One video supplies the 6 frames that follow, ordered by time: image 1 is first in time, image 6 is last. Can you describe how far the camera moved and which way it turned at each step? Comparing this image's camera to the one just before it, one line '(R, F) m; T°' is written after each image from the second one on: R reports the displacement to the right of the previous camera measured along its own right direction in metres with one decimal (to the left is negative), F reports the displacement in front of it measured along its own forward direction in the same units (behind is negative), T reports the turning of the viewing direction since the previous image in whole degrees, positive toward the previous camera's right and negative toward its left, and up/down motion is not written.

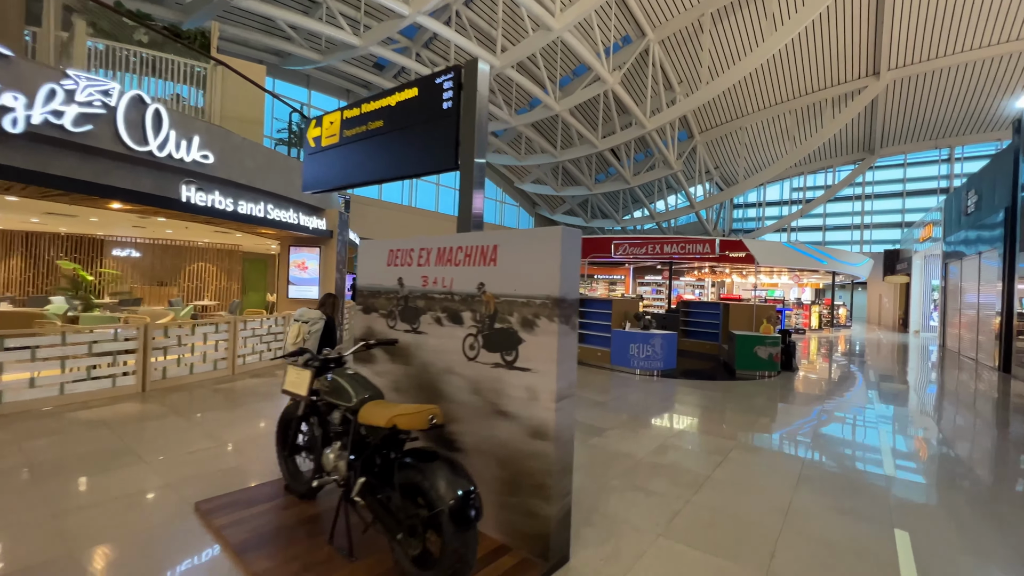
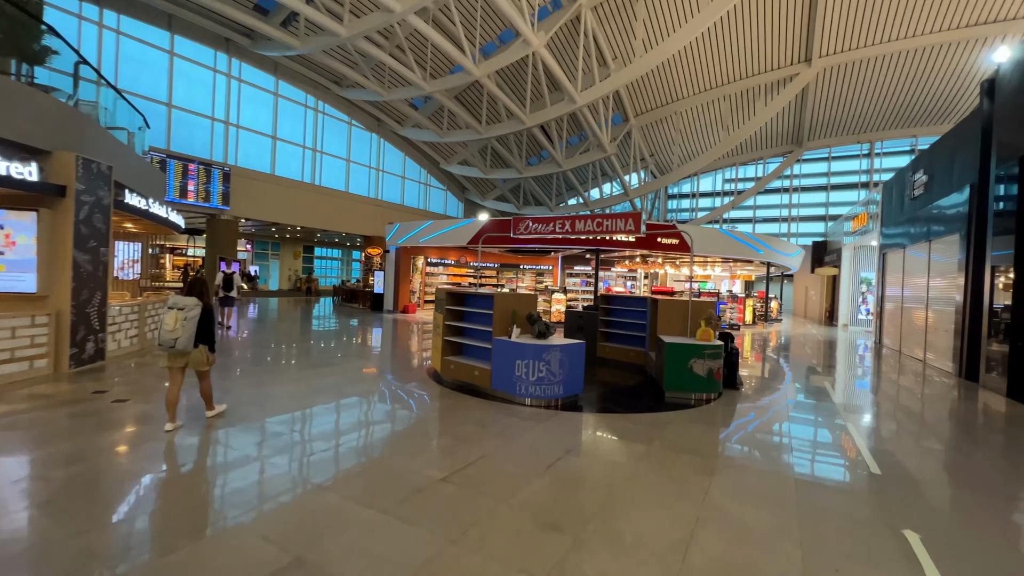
(+1.2, +2.3) m; +7°
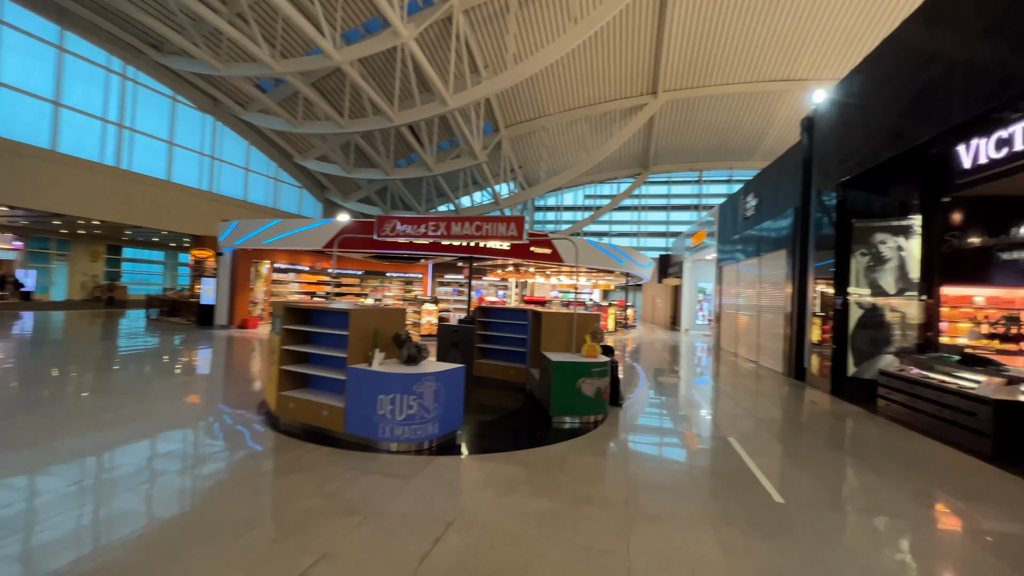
(0.0, +0.8) m; +17°
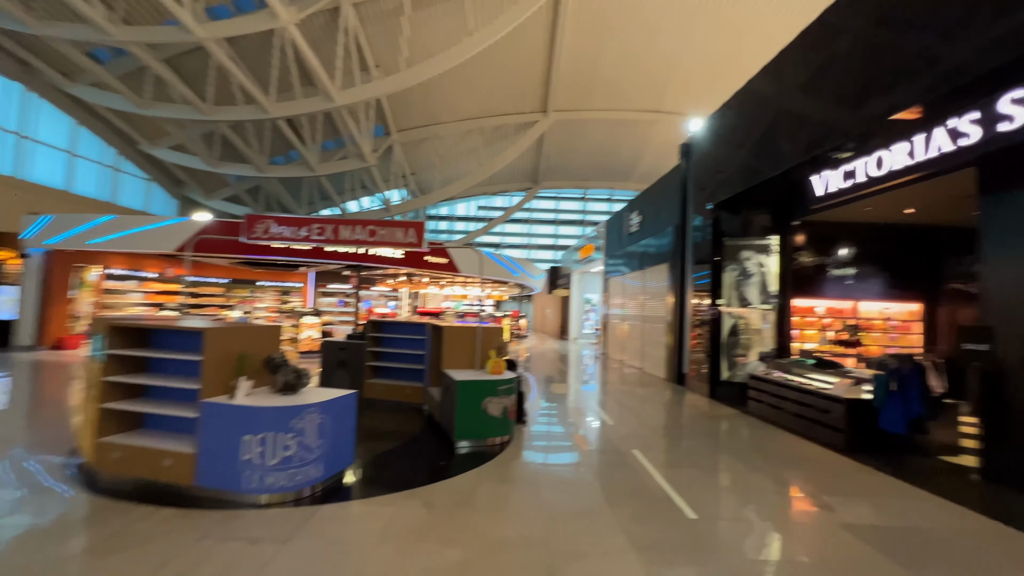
(-0.1, +0.4) m; +14°
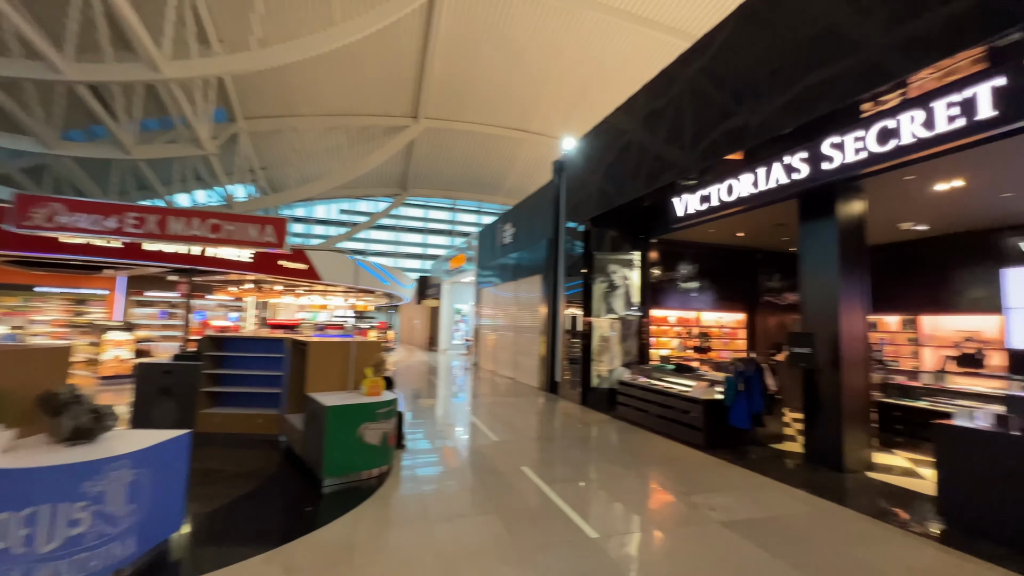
(-0.2, +0.3) m; +17°
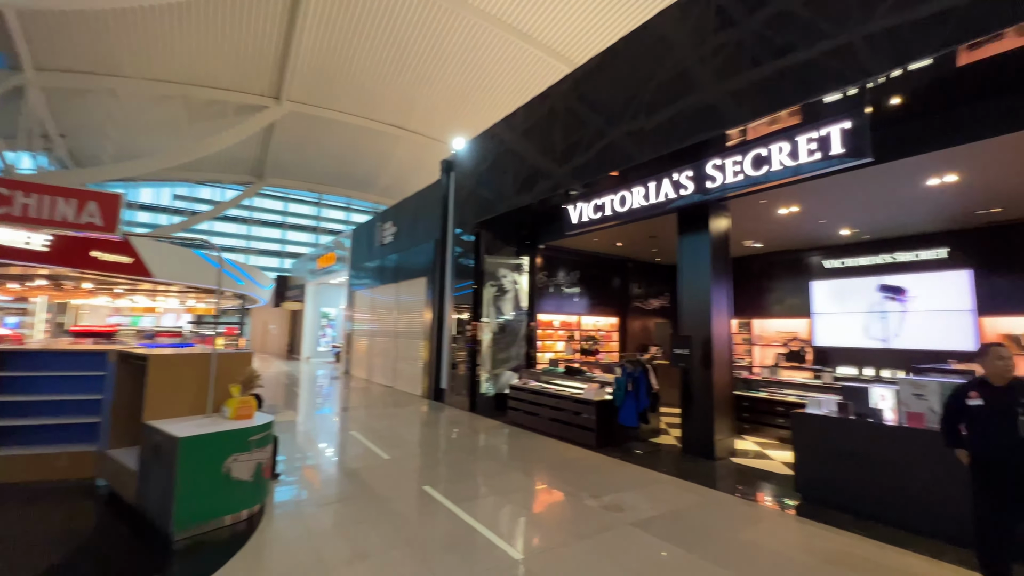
(-0.3, +0.3) m; +16°
